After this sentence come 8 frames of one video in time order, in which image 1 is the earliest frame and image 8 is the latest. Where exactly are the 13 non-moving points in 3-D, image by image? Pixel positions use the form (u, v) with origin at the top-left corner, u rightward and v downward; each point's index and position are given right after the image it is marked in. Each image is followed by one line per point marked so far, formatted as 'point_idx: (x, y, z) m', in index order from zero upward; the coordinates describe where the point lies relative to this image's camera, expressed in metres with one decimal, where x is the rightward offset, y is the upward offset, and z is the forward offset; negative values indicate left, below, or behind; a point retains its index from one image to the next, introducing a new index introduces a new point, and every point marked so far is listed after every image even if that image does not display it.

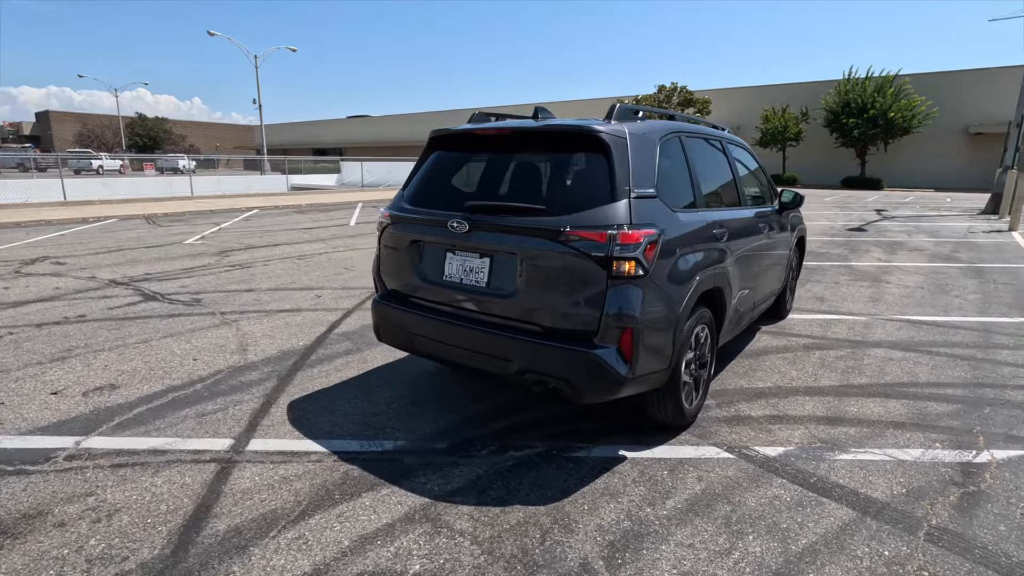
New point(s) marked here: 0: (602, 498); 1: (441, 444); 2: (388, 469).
0: (+0.5, -1.2, +3.0) m
1: (-0.4, -1.0, +3.5) m
2: (-0.7, -1.1, +3.2) m
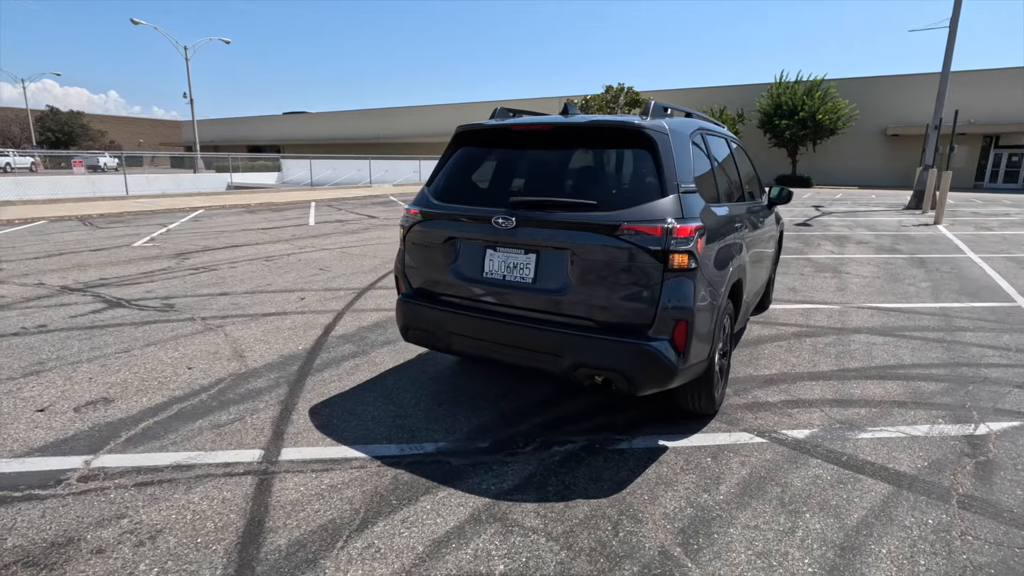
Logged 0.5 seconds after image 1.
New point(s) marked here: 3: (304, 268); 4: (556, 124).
0: (+0.8, -1.1, +3.0) m
1: (-0.2, -1.0, +3.4) m
2: (-0.4, -1.1, +3.1) m
3: (-3.4, +0.3, +8.7) m
4: (+0.2, +1.1, +3.5) m
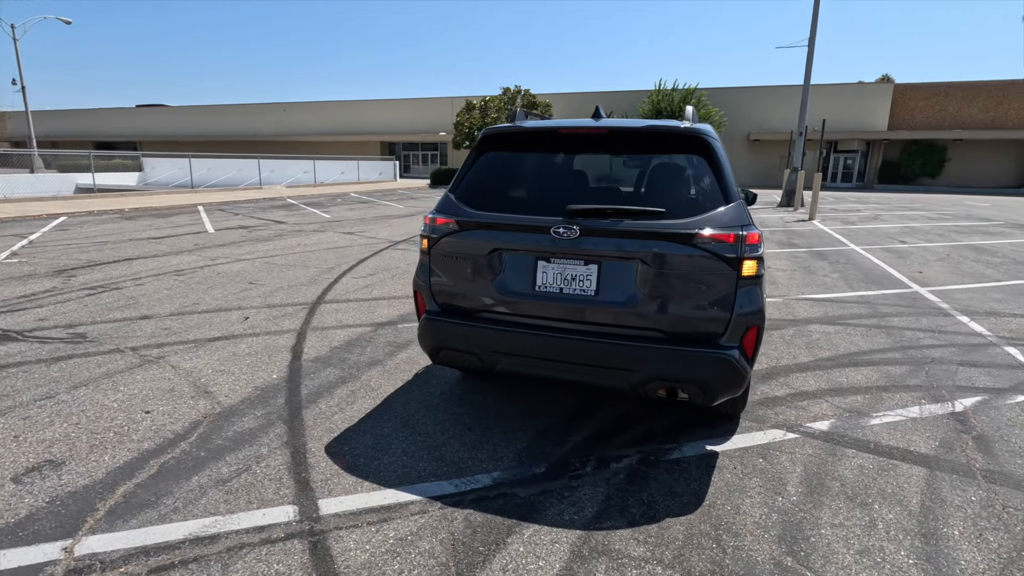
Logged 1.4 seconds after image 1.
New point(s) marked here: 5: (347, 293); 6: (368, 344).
0: (+1.2, -1.2, +3.0) m
1: (+0.2, -1.1, +3.2) m
2: (0.0, -1.2, +2.9) m
3: (-4.1, +0.1, +7.8) m
4: (+0.5, +1.0, +3.3) m
5: (-2.2, -0.1, +7.2) m
6: (-1.4, -0.6, +5.2) m
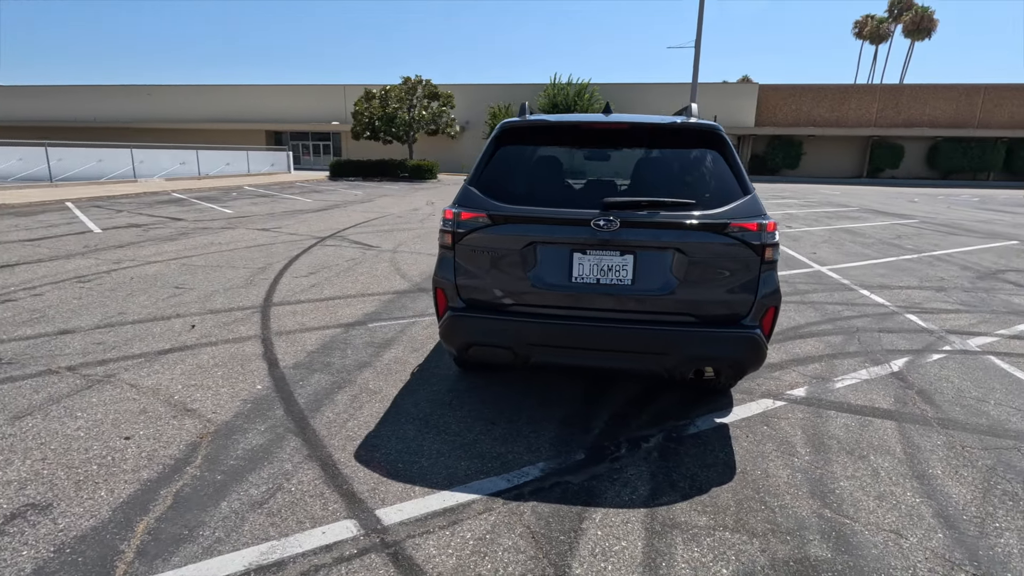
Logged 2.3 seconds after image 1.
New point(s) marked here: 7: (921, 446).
0: (+1.5, -1.1, +3.3) m
1: (+0.4, -1.0, +3.3) m
2: (+0.3, -1.1, +2.9) m
3: (-4.7, 0.0, +6.9) m
4: (+0.6, +1.1, +3.4) m
5: (-2.7, -0.1, +6.8) m
6: (-1.5, -0.5, +5.0) m
7: (+2.7, -1.0, +3.5) m
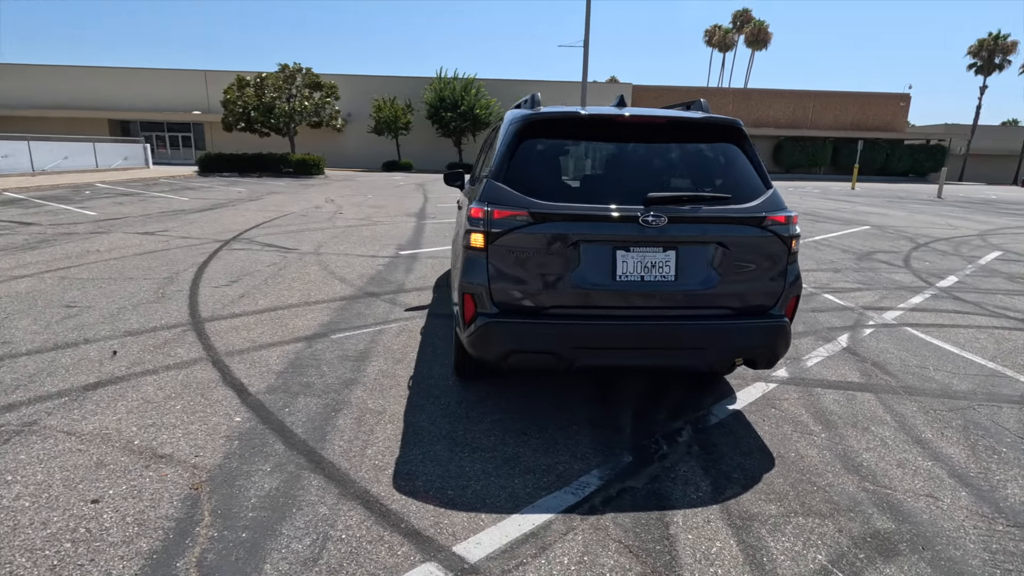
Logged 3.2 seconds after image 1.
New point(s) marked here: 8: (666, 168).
0: (+1.8, -1.0, +3.5) m
1: (+0.7, -1.0, +3.2) m
2: (+0.7, -1.1, +2.8) m
3: (-5.1, -0.2, +5.7) m
4: (+0.8, +1.1, +3.4) m
5: (-3.2, -0.2, +5.9) m
6: (-1.6, -0.6, +4.4) m
7: (+2.9, -0.9, +3.9) m
8: (+0.9, +0.7, +3.3) m
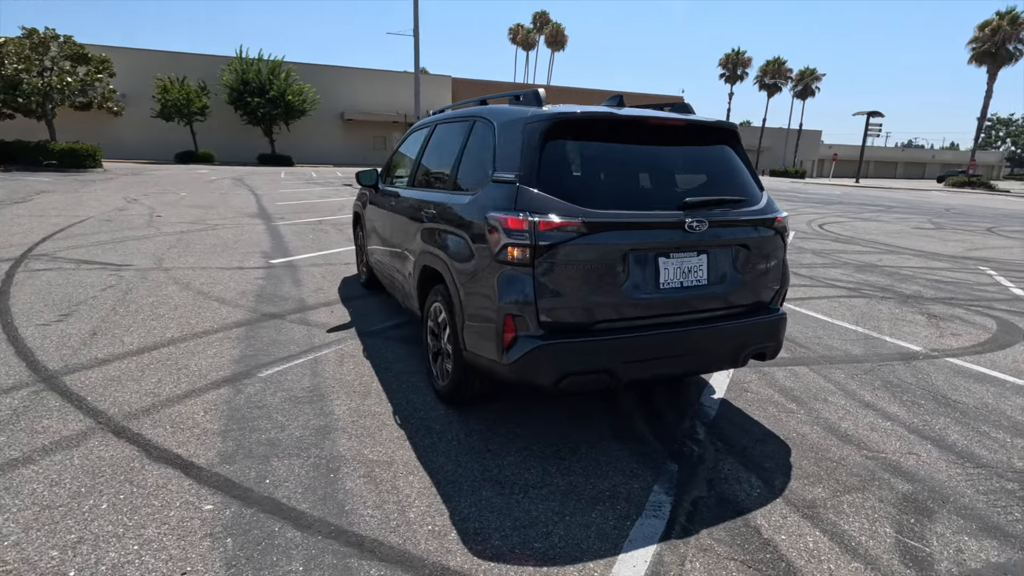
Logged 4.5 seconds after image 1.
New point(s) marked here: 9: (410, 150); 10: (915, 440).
0: (+1.9, -1.0, +3.7) m
1: (+0.9, -1.0, +3.2) m
2: (+1.1, -1.2, +2.8) m
3: (-5.4, -0.7, +3.6) m
4: (+0.8, +1.0, +3.3) m
5: (-3.6, -0.5, +4.5) m
6: (-1.6, -0.8, +3.6) m
7: (+2.8, -0.8, +4.5) m
8: (+1.0, +0.7, +3.3) m
9: (-1.0, +1.3, +5.2) m
10: (+2.7, -1.0, +3.6) m
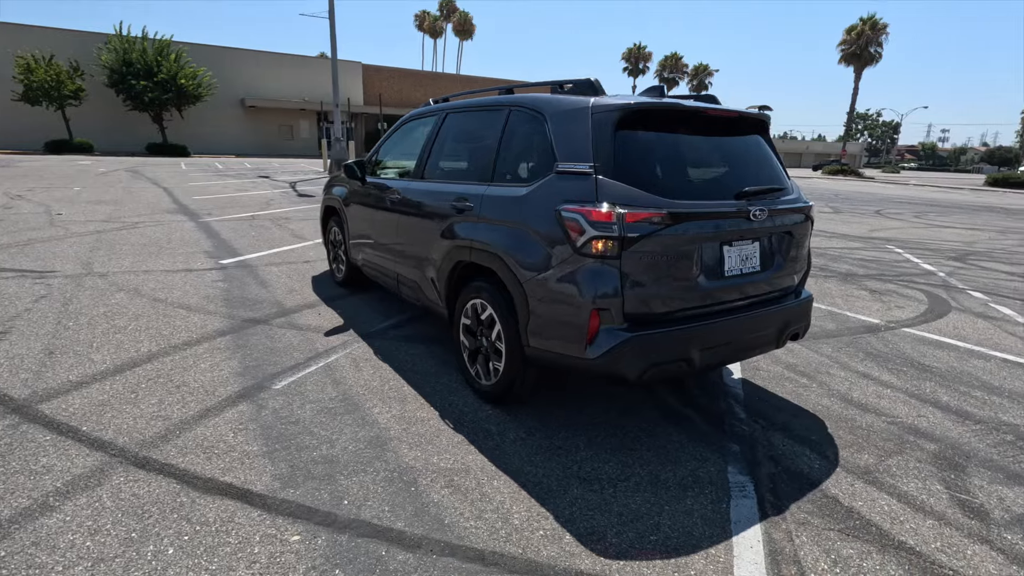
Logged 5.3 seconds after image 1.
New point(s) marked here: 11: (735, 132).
0: (+2.2, -0.8, +4.0) m
1: (+1.4, -1.0, +3.3) m
2: (+1.5, -1.1, +3.0) m
3: (-5.0, -0.8, +2.7) m
4: (+1.1, +1.1, +3.3) m
5: (-3.4, -0.6, +3.8) m
6: (-1.3, -0.9, +3.3) m
7: (+2.9, -0.6, +4.9) m
8: (+1.3, +0.8, +3.3) m
9: (-0.9, +1.4, +5.0) m
10: (+3.0, -0.9, +4.0) m
11: (+1.5, +1.0, +3.6) m
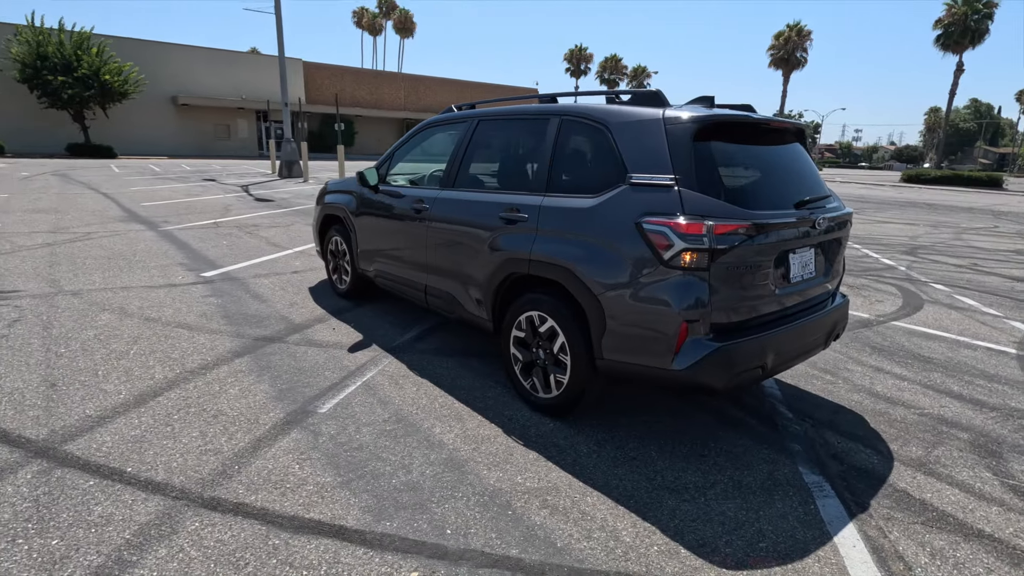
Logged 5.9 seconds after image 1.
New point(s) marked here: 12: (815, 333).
0: (+2.5, -0.8, +4.2) m
1: (+1.8, -1.0, +3.4) m
2: (+2.0, -1.1, +3.1) m
3: (-4.4, -1.1, +2.2) m
4: (+1.5, +1.1, +3.4) m
5: (-3.0, -0.8, +3.5) m
6: (-0.8, -1.0, +3.1) m
7: (+3.2, -0.6, +5.2) m
8: (+1.7, +0.7, +3.5) m
9: (-0.7, +1.3, +4.8) m
10: (+3.4, -0.9, +4.3) m
11: (+1.9, +1.0, +3.8) m
12: (+1.9, -0.3, +3.5) m
